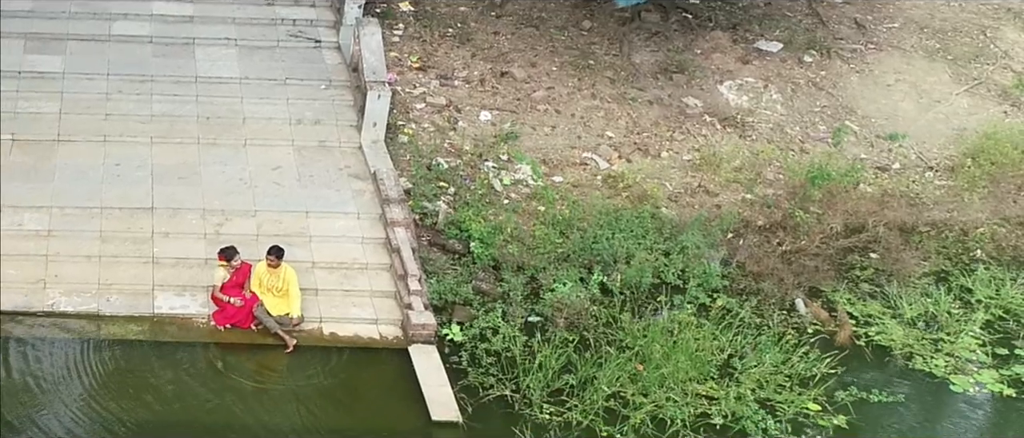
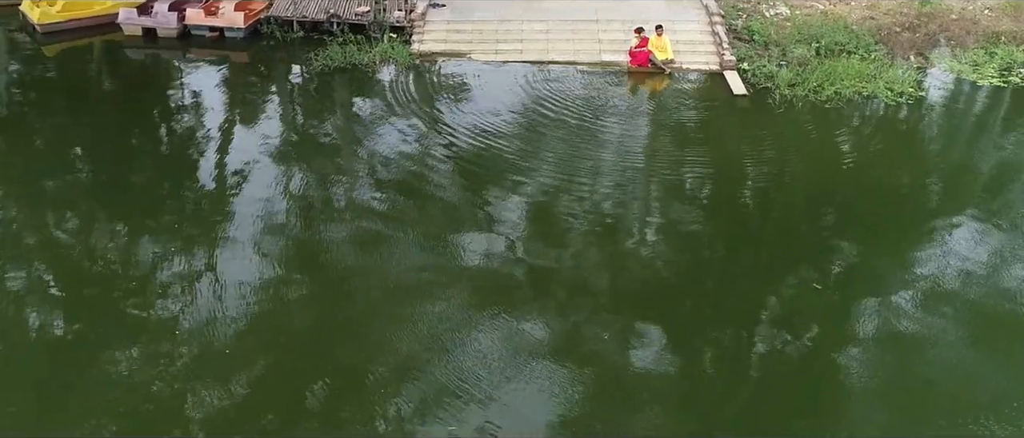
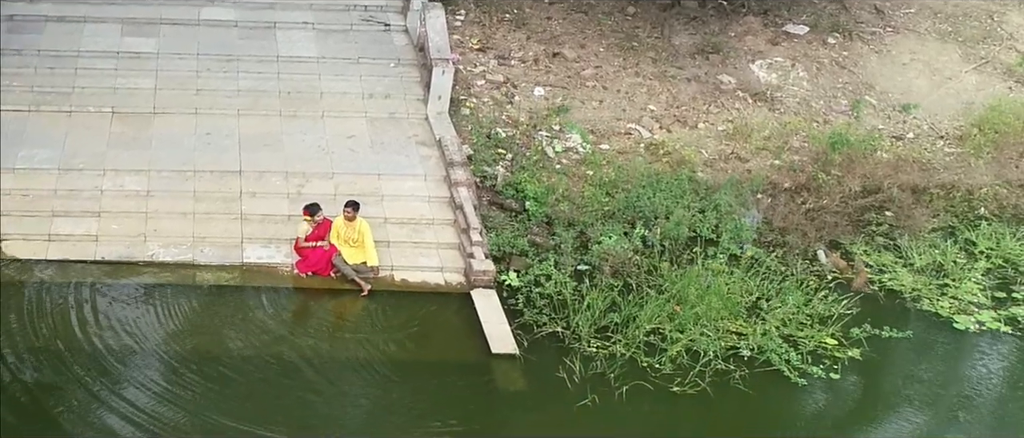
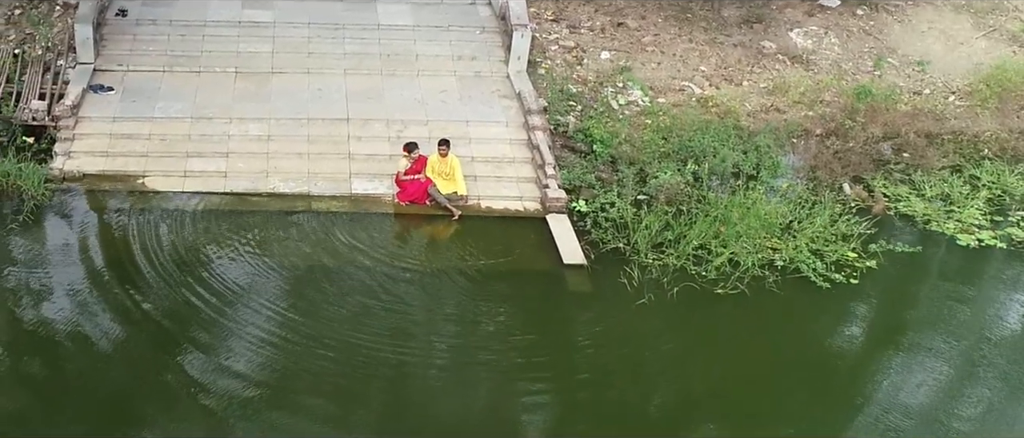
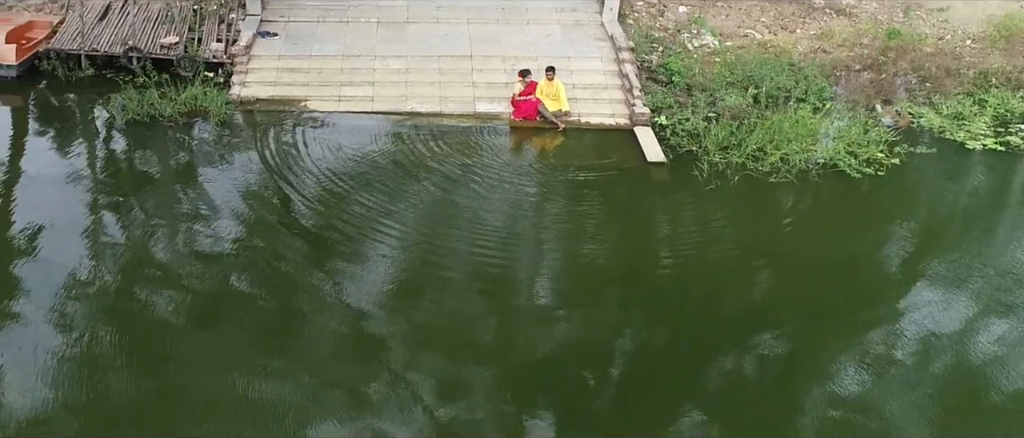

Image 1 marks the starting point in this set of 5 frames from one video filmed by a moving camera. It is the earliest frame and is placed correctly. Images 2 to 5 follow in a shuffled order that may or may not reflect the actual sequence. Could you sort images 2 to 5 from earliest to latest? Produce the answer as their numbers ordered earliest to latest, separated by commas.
3, 4, 5, 2
